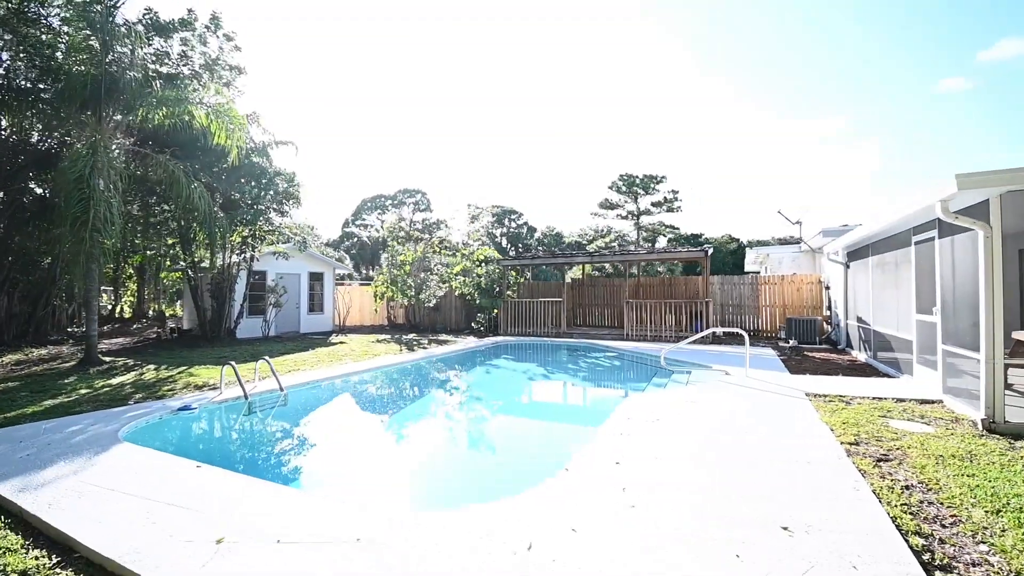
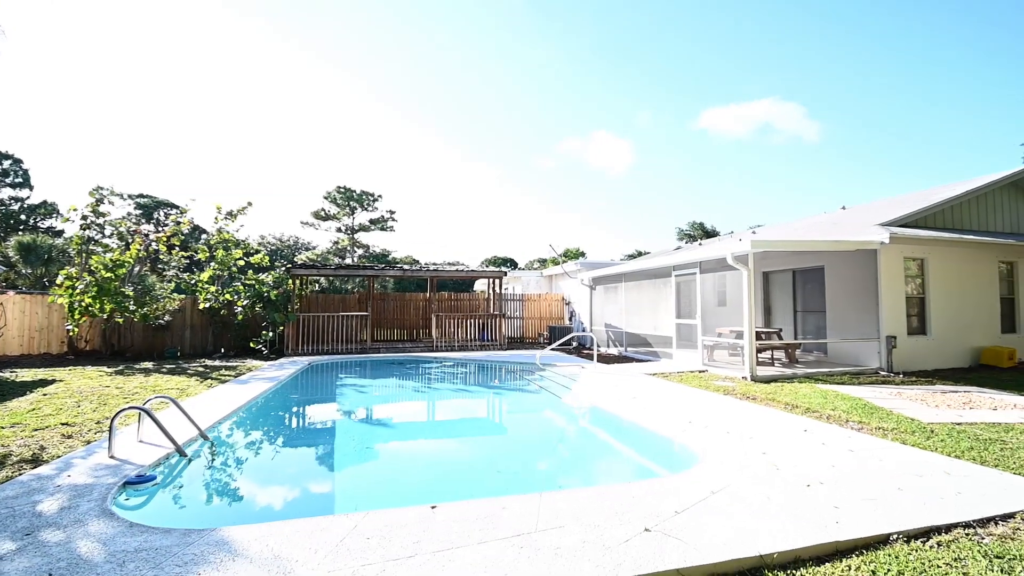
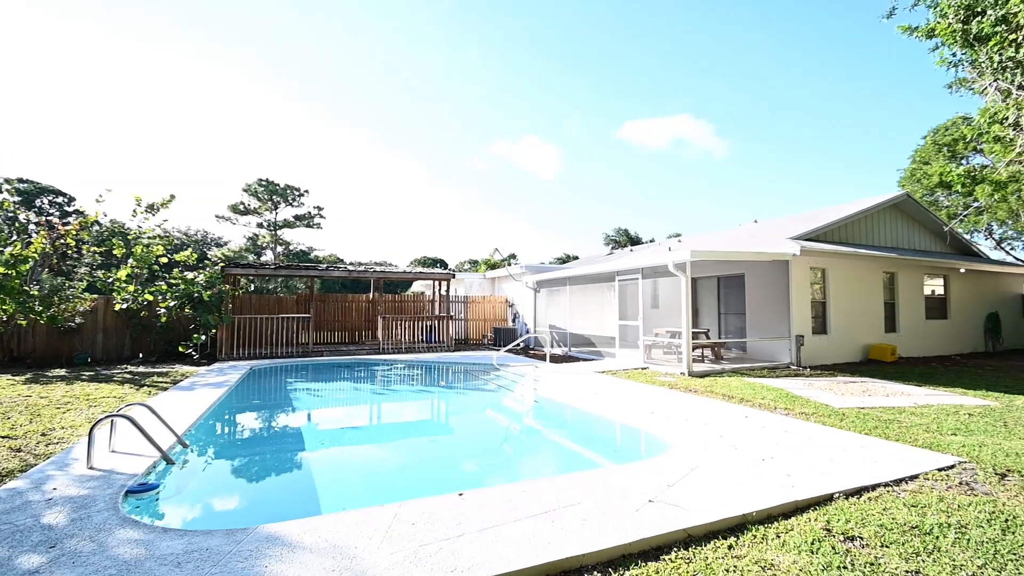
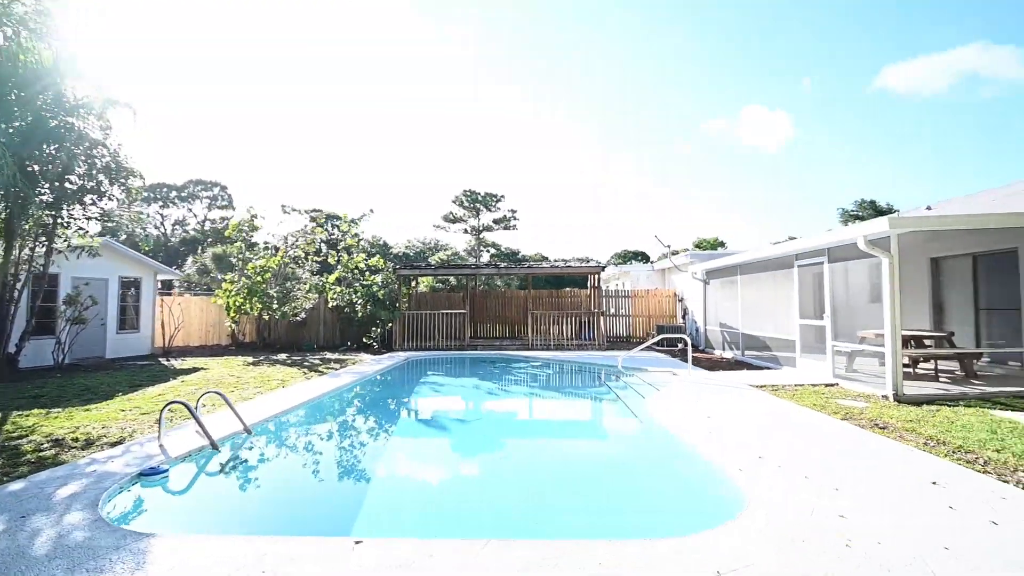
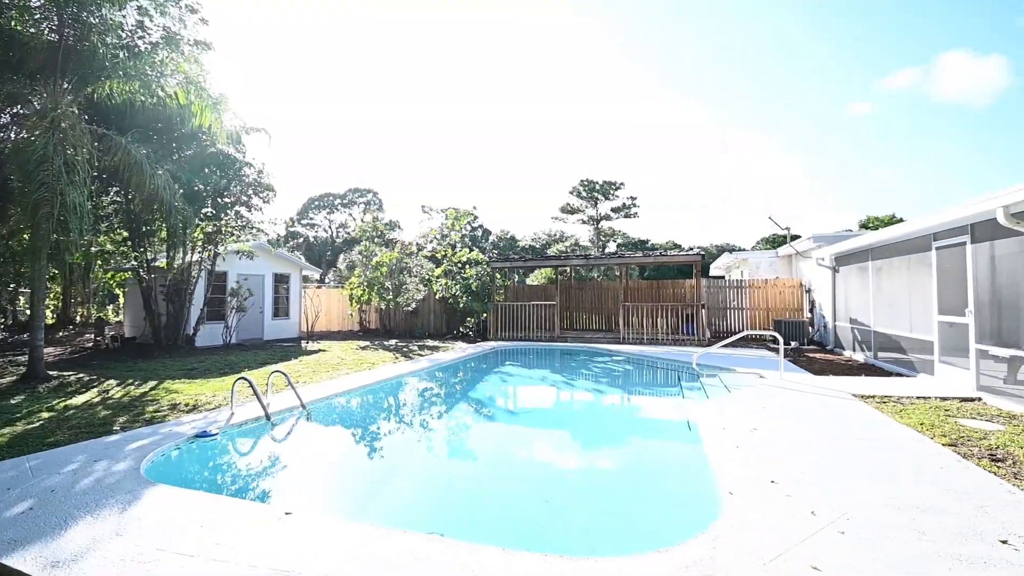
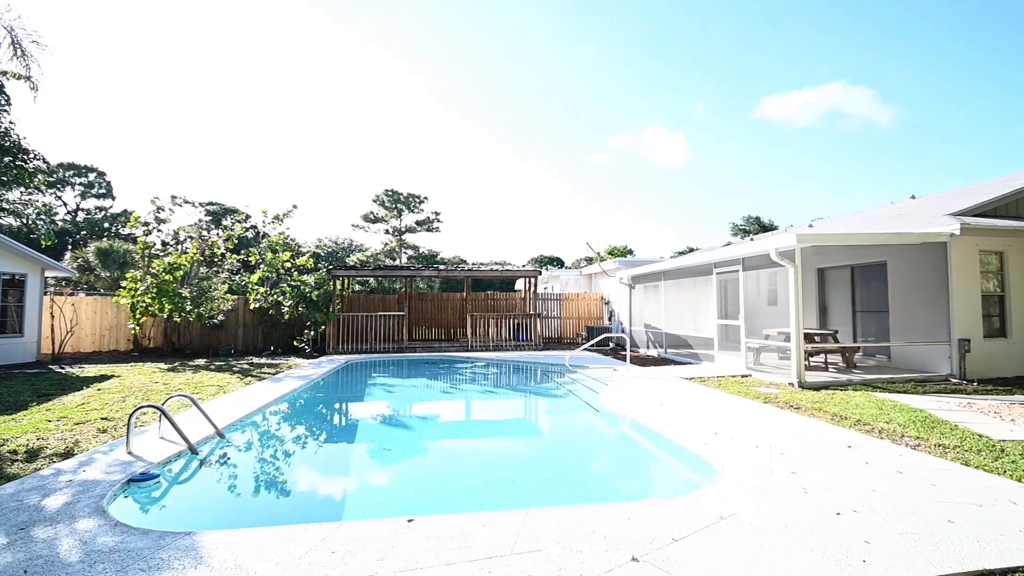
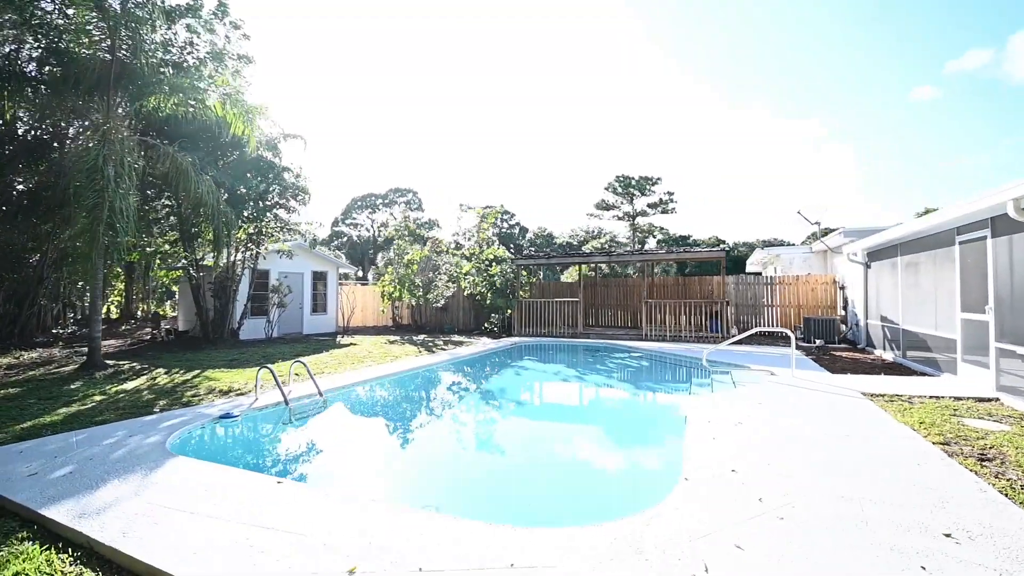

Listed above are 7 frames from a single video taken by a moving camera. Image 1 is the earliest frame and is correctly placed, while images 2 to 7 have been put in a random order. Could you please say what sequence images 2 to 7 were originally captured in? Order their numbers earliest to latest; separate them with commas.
7, 5, 4, 6, 2, 3
